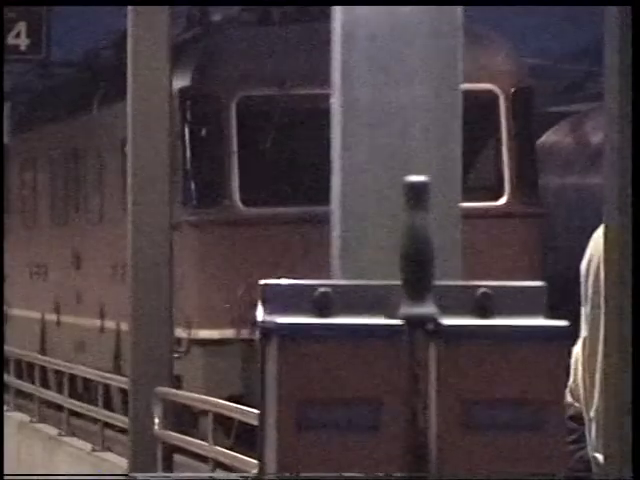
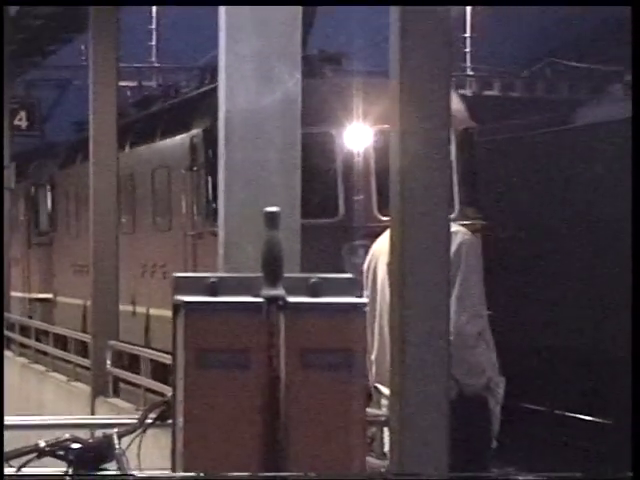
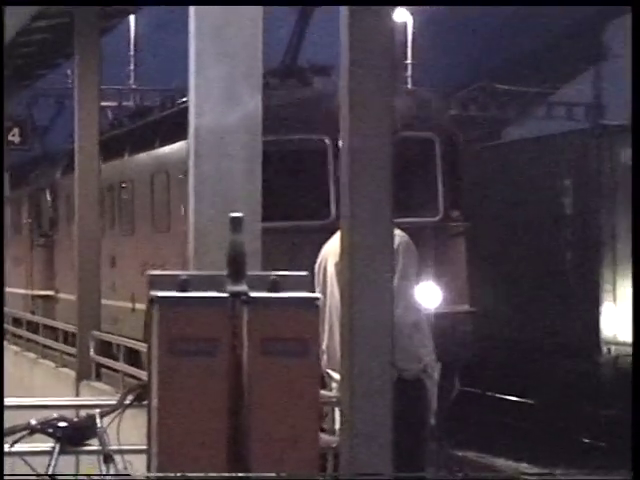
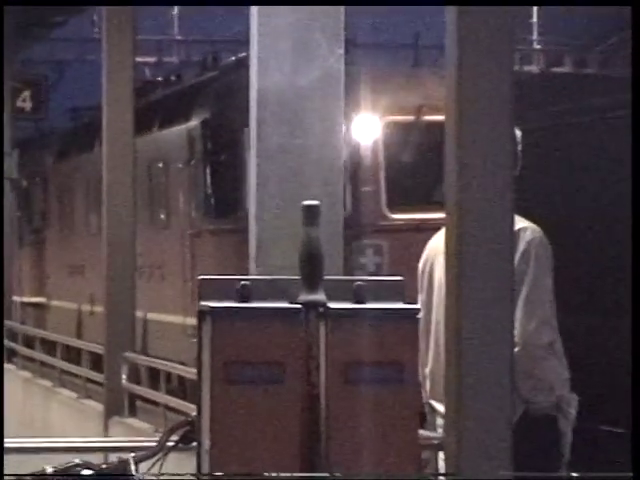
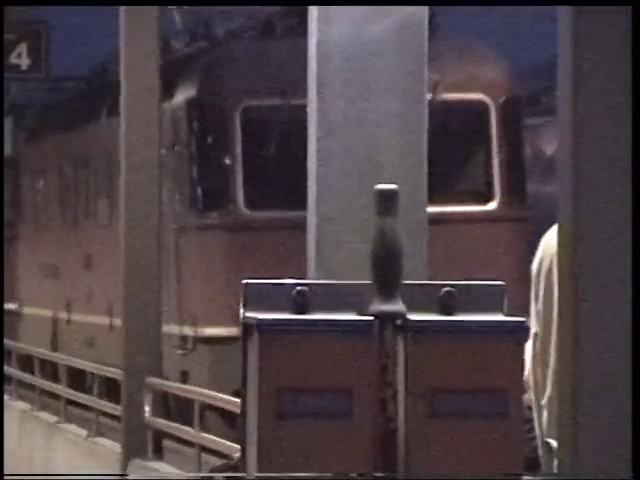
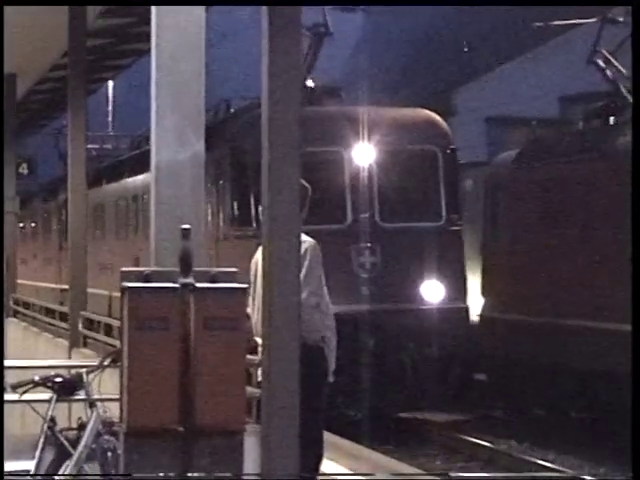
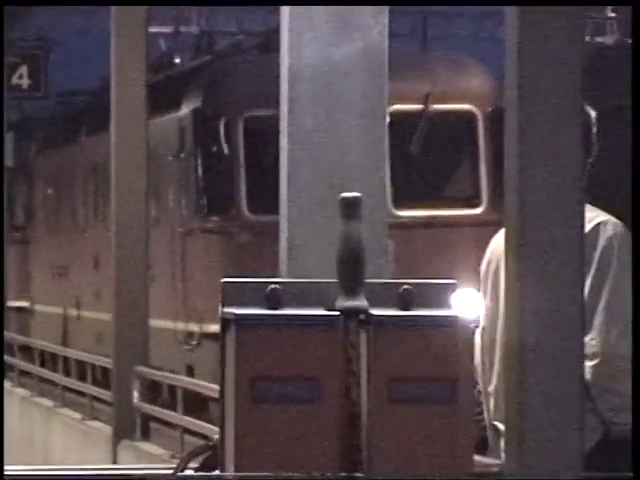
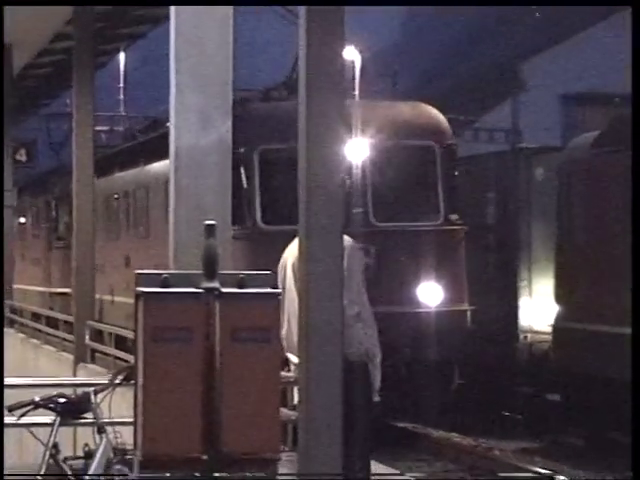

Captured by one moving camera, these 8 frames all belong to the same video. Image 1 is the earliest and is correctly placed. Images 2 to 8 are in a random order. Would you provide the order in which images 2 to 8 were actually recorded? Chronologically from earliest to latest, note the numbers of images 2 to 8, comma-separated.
5, 7, 4, 2, 3, 8, 6
